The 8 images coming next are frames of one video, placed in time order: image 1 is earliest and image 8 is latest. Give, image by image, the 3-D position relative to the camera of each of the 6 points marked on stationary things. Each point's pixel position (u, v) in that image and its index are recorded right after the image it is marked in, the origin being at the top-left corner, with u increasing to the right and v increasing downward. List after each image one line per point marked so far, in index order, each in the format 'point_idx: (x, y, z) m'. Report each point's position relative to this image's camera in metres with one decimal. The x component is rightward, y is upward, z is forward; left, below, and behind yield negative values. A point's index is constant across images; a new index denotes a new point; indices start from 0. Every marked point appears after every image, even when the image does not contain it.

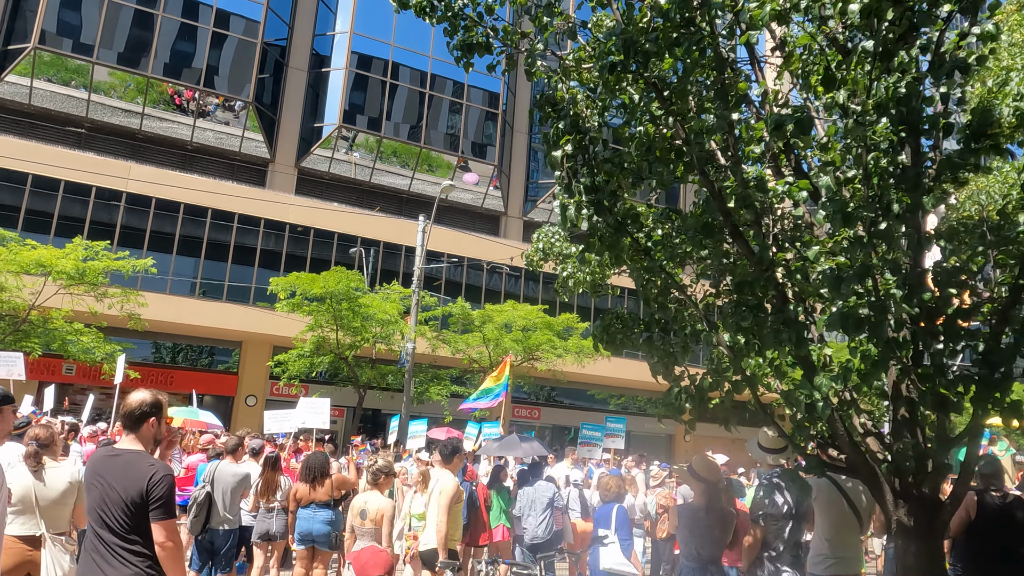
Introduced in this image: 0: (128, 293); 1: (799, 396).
0: (-10.3, -0.1, +19.8) m
1: (+1.4, -0.5, +3.5) m
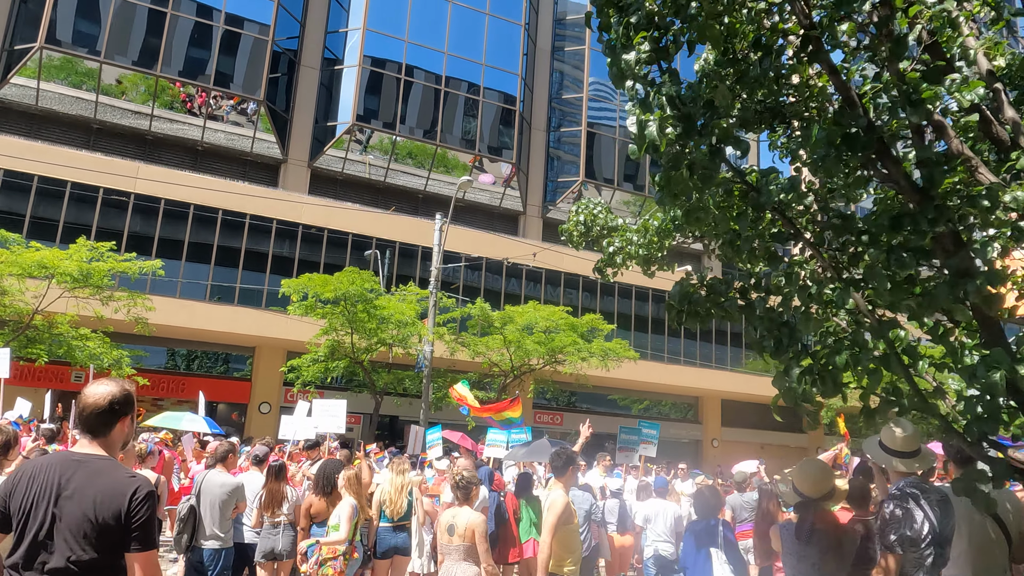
0: (-9.7, -0.2, +19.0) m
1: (+1.6, -0.3, +2.4) m
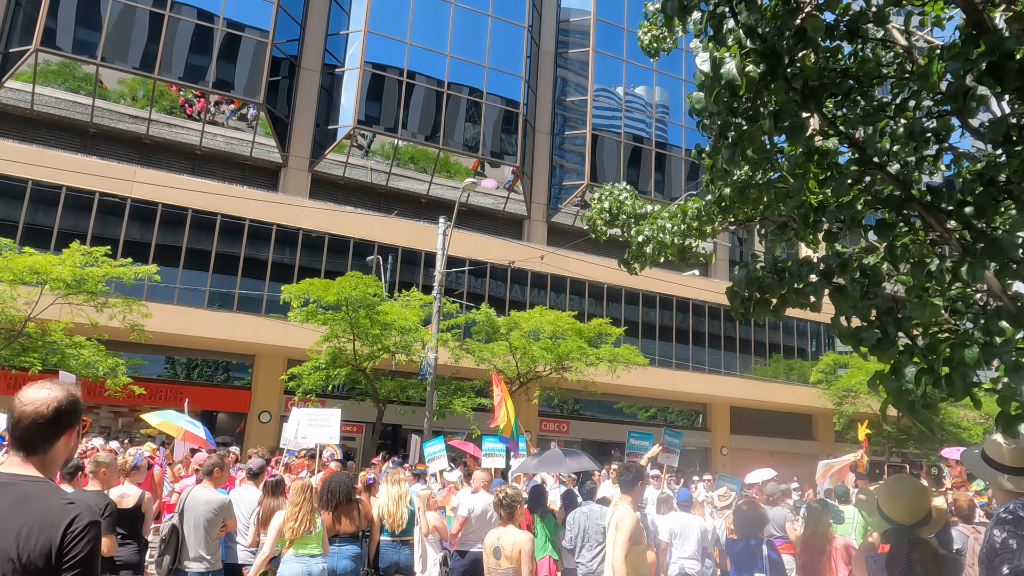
0: (-9.5, -0.4, +18.5) m
1: (+1.7, -0.2, +1.9) m
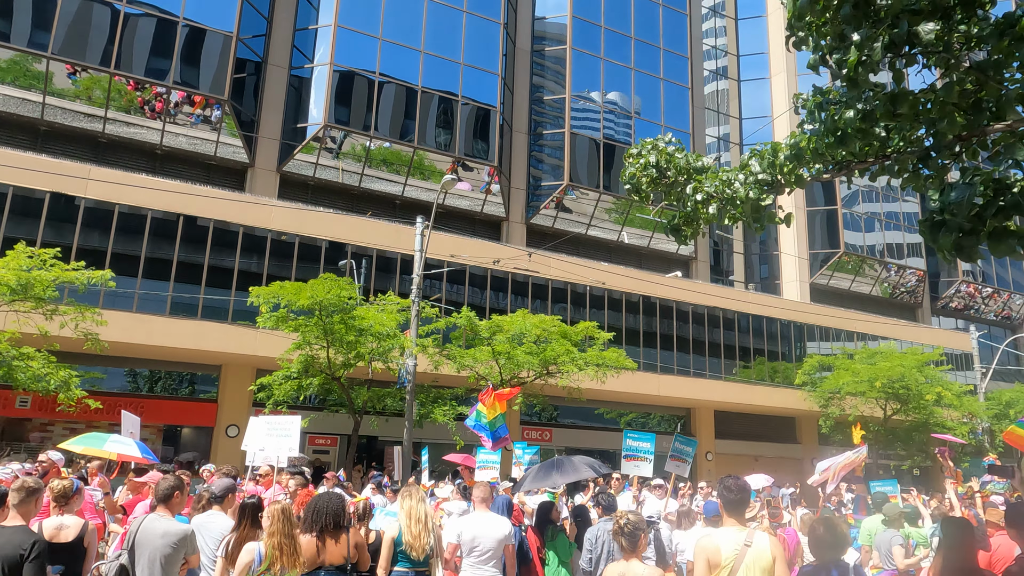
0: (-9.9, -0.5, +17.1) m
1: (+2.0, 0.0, +0.9) m
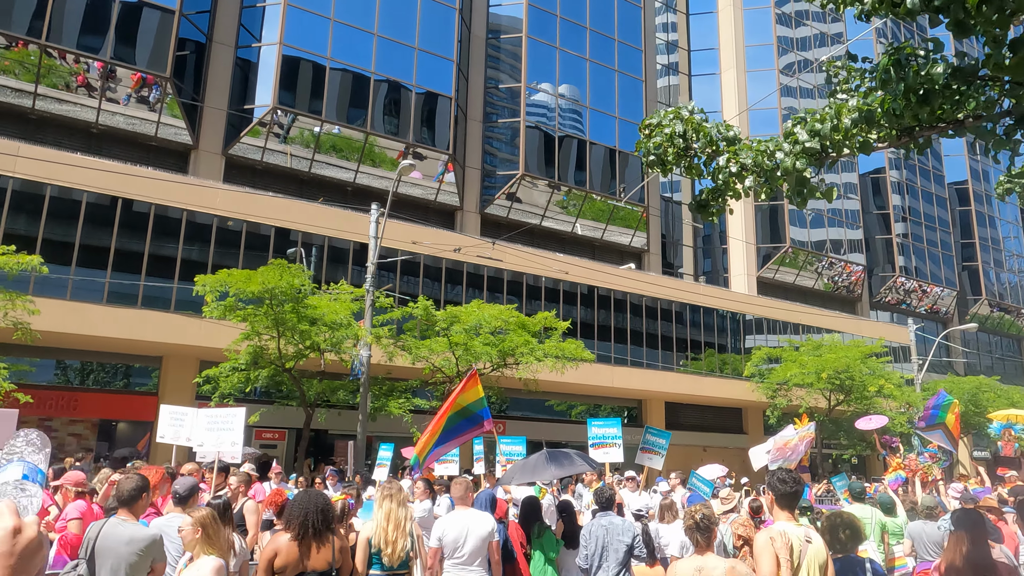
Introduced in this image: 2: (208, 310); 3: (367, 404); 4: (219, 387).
0: (-10.7, -0.2, +15.9) m
1: (+2.4, +0.1, +0.7) m
2: (-7.7, -0.5, +18.7) m
3: (-3.6, -2.9, +18.6) m
4: (-7.8, -2.6, +19.7) m
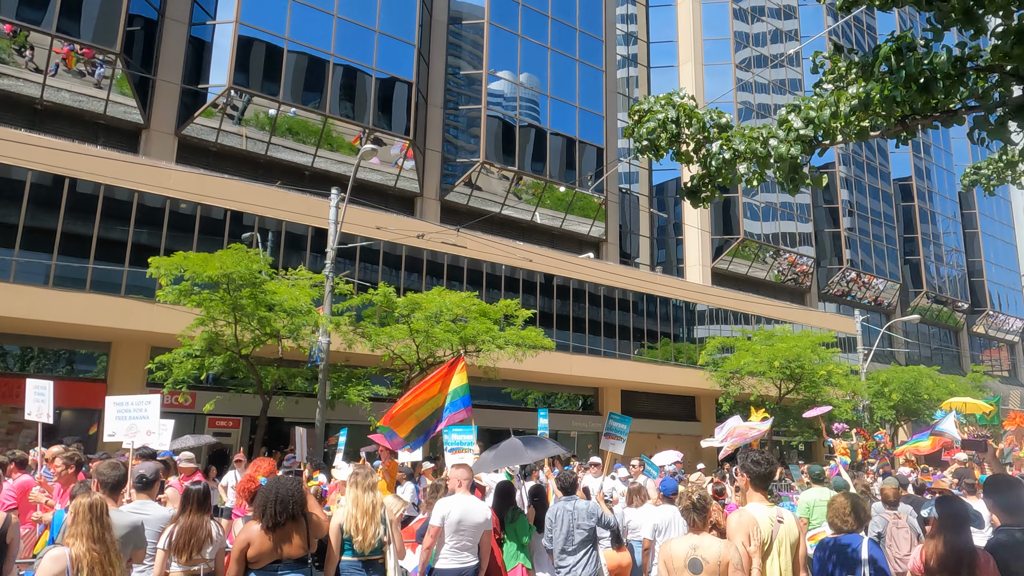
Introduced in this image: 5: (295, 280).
0: (-11.5, +0.2, +15.2) m
1: (+2.5, +0.1, +0.8) m
2: (-8.6, -0.2, +18.1) m
3: (-4.6, -2.6, +18.4) m
4: (-8.8, -2.2, +19.2) m
5: (-5.8, +0.2, +20.0) m
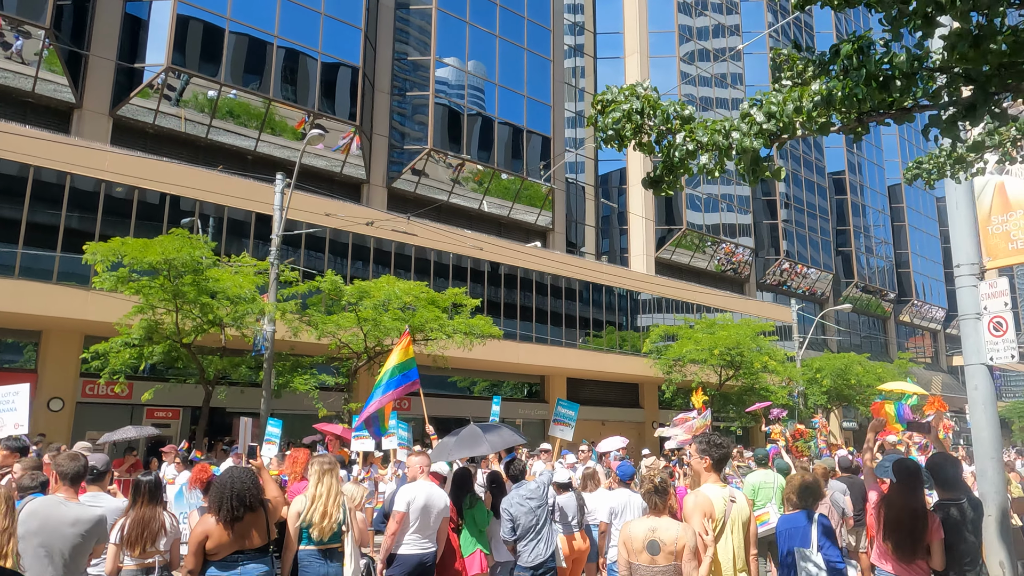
0: (-12.5, +0.5, +14.3) m
1: (+2.6, +0.1, +1.1) m
2: (-9.8, +0.2, +17.5) m
3: (-5.8, -2.2, +18.1) m
4: (-10.1, -1.9, +18.5) m
5: (-7.2, +0.6, +19.5) m
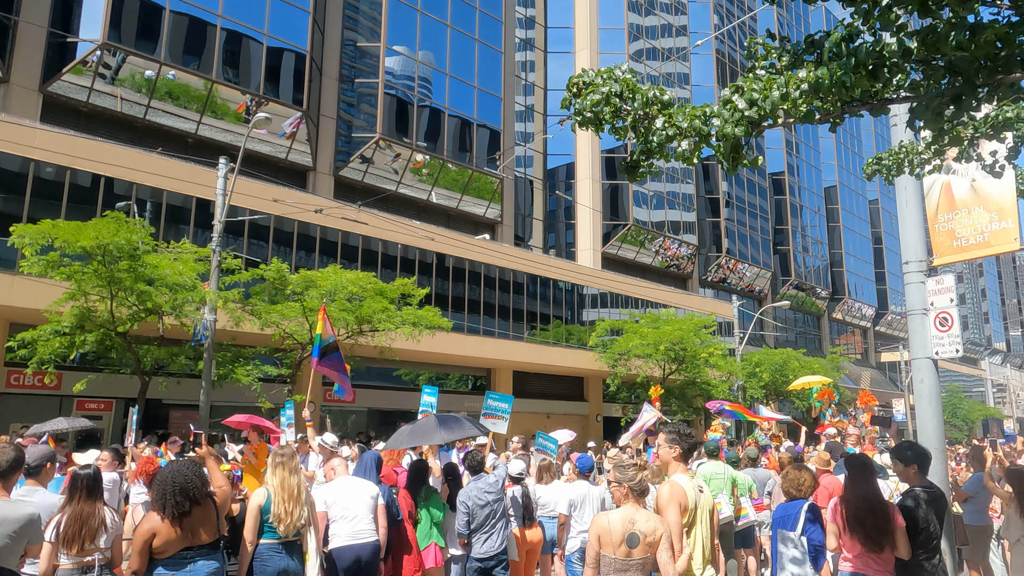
0: (-13.3, +0.8, +13.2) m
1: (+2.7, +0.1, +1.2) m
2: (-10.9, +0.5, +16.6) m
3: (-7.0, -2.0, +17.5) m
4: (-11.3, -1.5, +17.6) m
5: (-8.5, +0.9, +18.8) m
